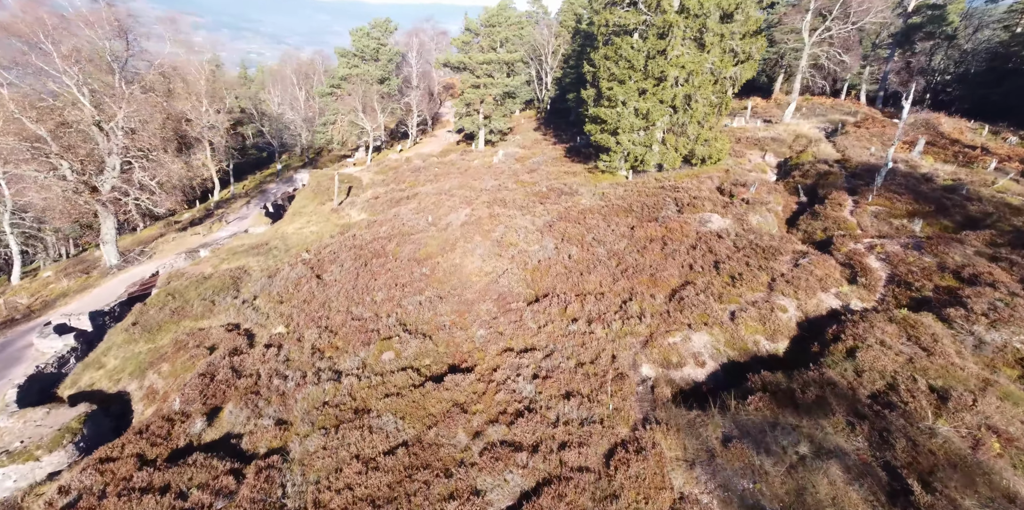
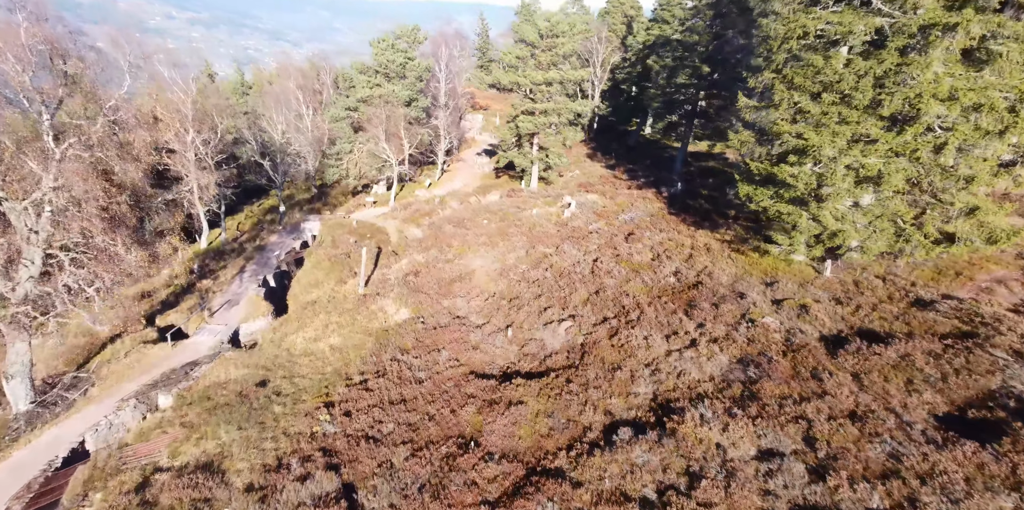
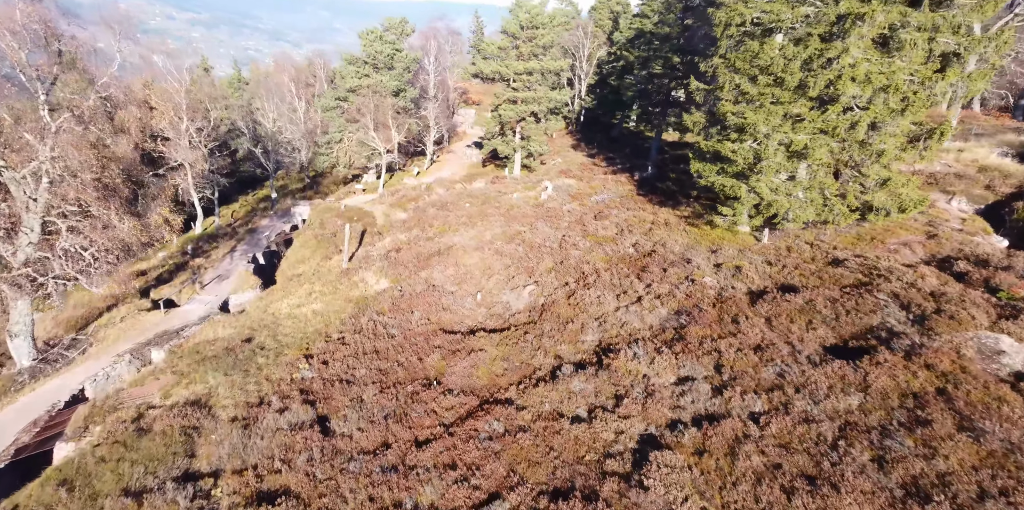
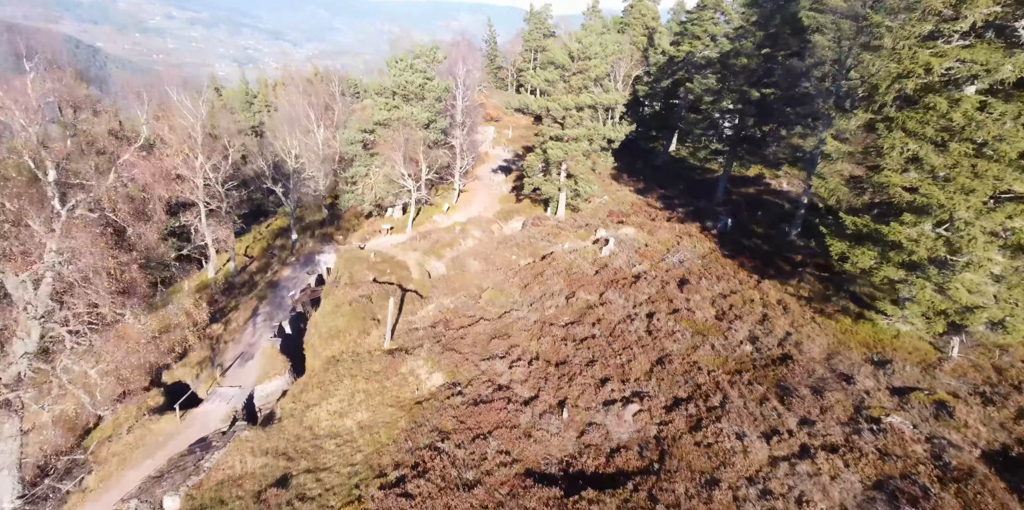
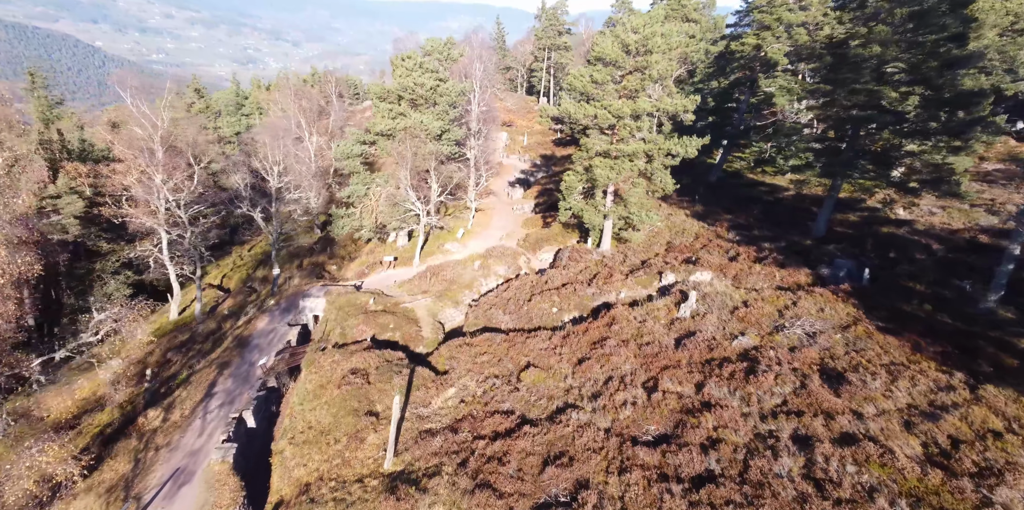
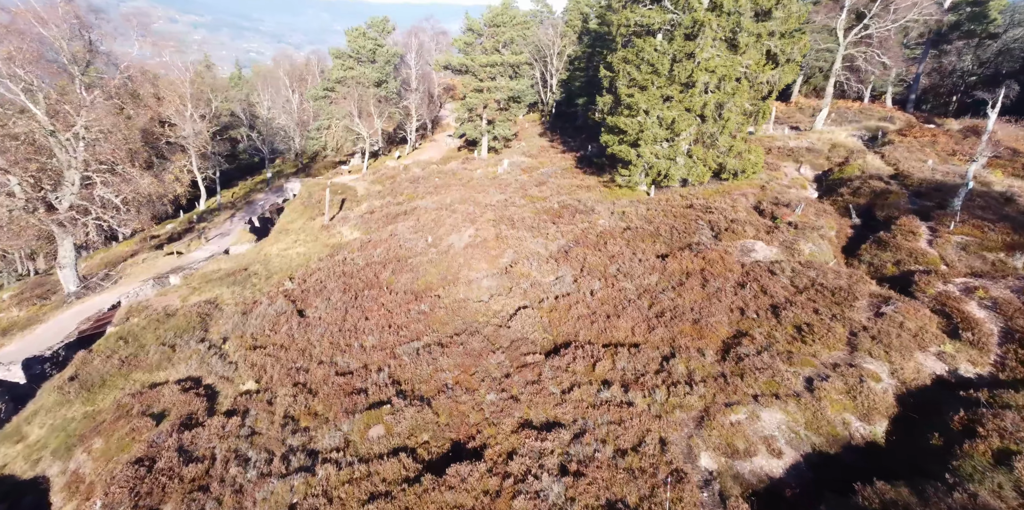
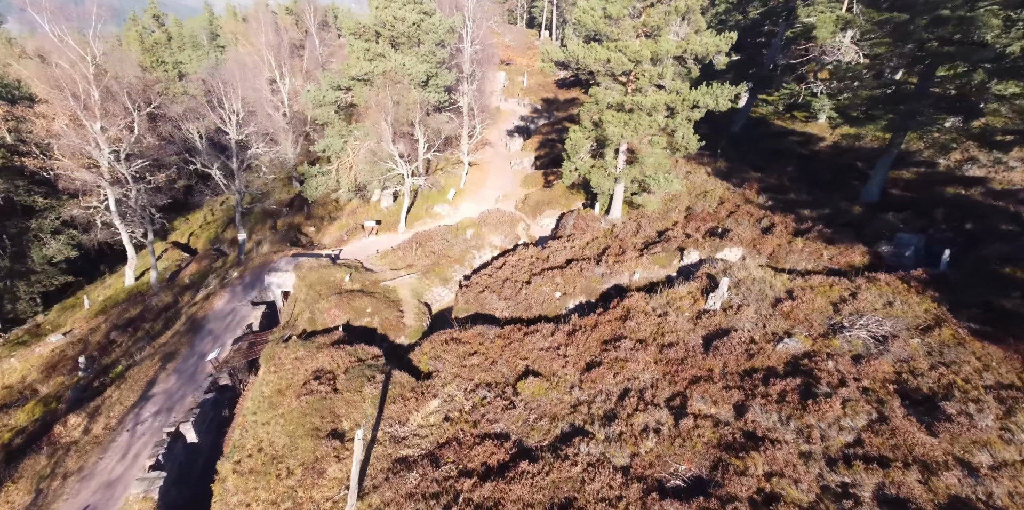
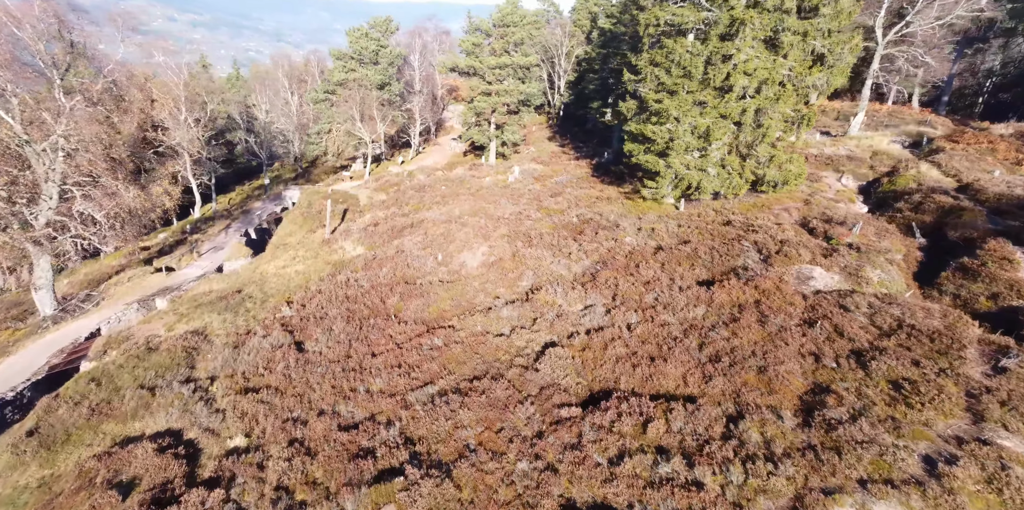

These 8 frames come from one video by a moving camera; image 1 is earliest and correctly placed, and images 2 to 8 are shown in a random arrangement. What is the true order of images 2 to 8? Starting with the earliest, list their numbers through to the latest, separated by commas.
6, 8, 3, 2, 4, 5, 7
